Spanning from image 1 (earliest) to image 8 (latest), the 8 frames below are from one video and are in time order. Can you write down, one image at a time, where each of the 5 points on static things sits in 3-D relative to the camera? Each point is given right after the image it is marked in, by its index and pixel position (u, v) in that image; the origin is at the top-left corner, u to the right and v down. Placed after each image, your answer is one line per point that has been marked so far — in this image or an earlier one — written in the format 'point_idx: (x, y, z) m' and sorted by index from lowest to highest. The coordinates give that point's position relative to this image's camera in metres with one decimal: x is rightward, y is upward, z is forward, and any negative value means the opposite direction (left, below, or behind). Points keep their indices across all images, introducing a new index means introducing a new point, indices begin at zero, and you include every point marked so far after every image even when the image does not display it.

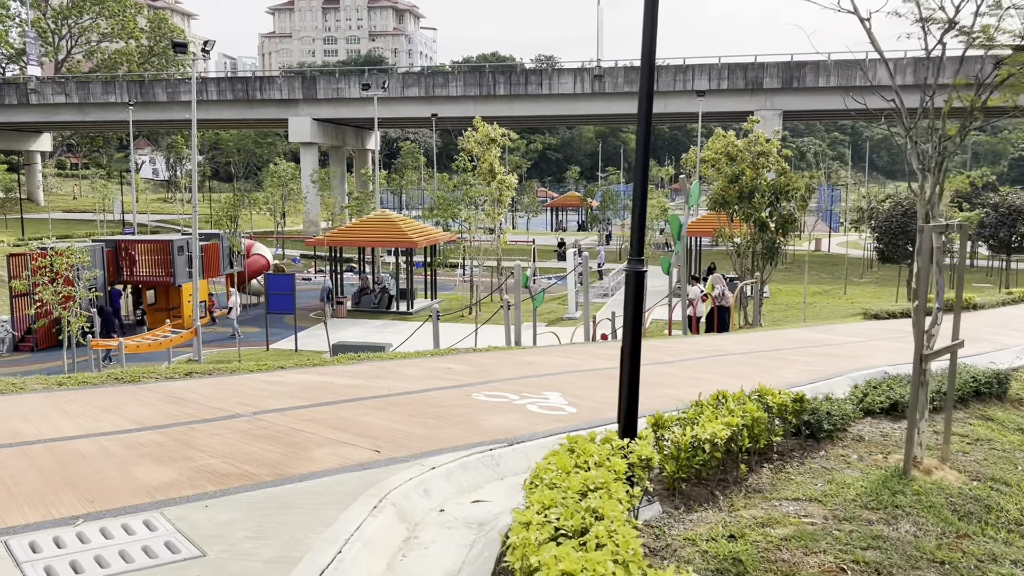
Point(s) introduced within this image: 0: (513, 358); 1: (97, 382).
0: (0.0, -0.7, +8.6) m
1: (-2.9, -0.7, +6.5) m
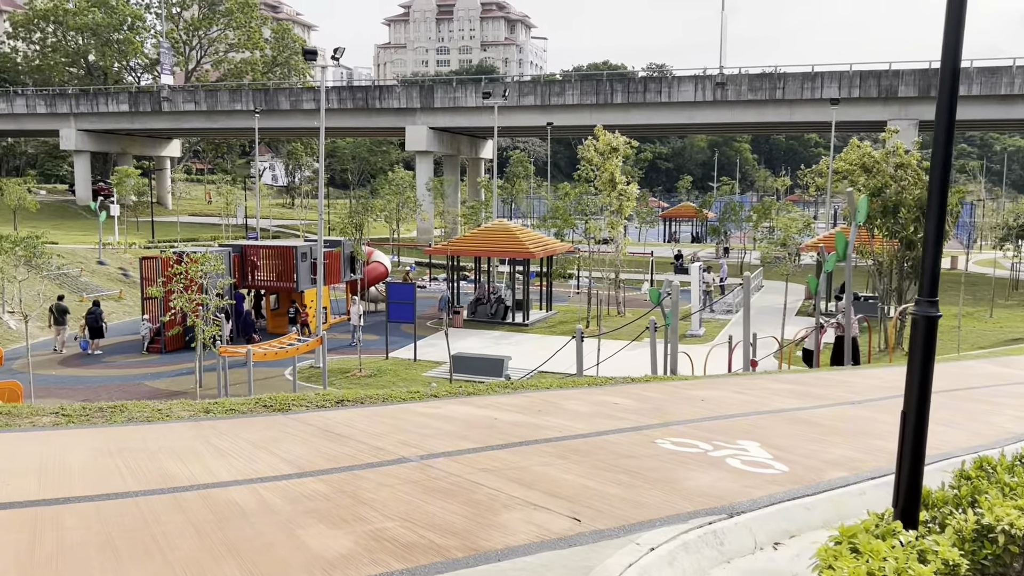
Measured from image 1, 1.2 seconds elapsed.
0: (+1.4, -0.9, +7.7) m
1: (-1.7, -0.8, +6.0) m
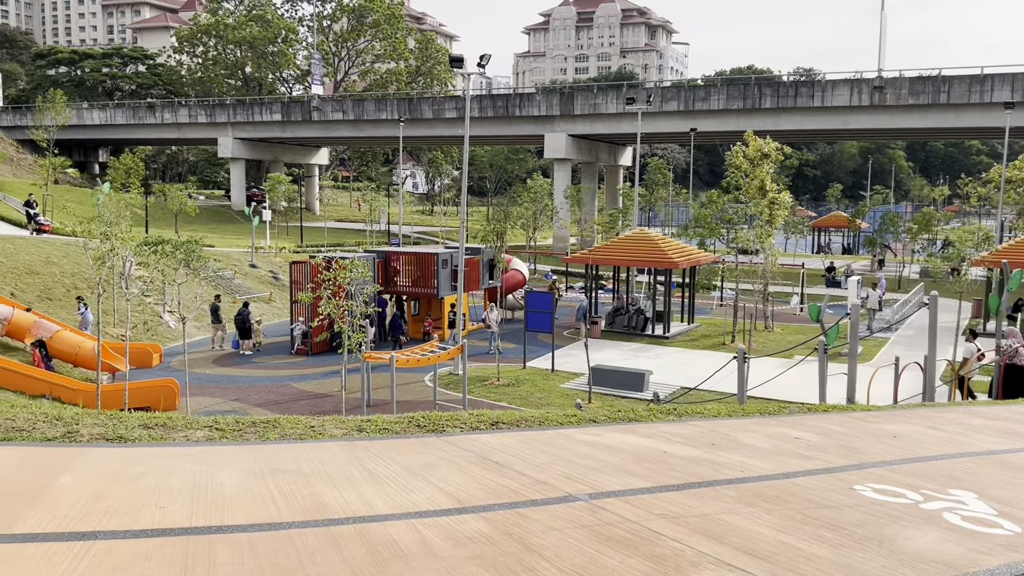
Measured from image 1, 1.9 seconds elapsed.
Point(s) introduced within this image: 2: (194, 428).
0: (+2.7, -1.0, +6.9) m
1: (-0.7, -0.9, +5.7) m
2: (-1.9, -0.8, +5.4) m
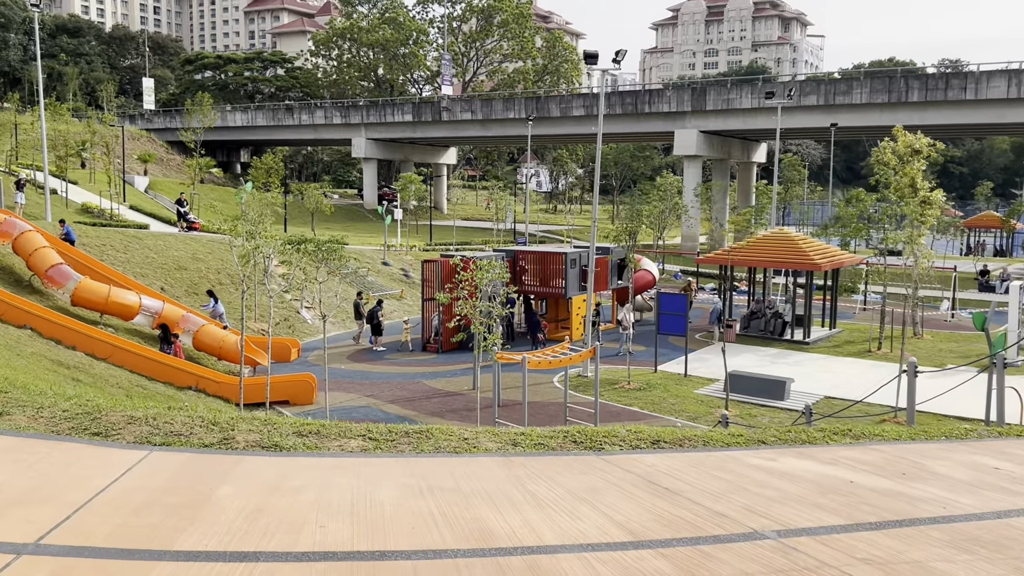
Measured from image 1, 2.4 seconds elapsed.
0: (+3.7, -1.1, +6.2) m
1: (+0.2, -0.9, +5.3) m
2: (-0.9, -0.8, +5.3) m
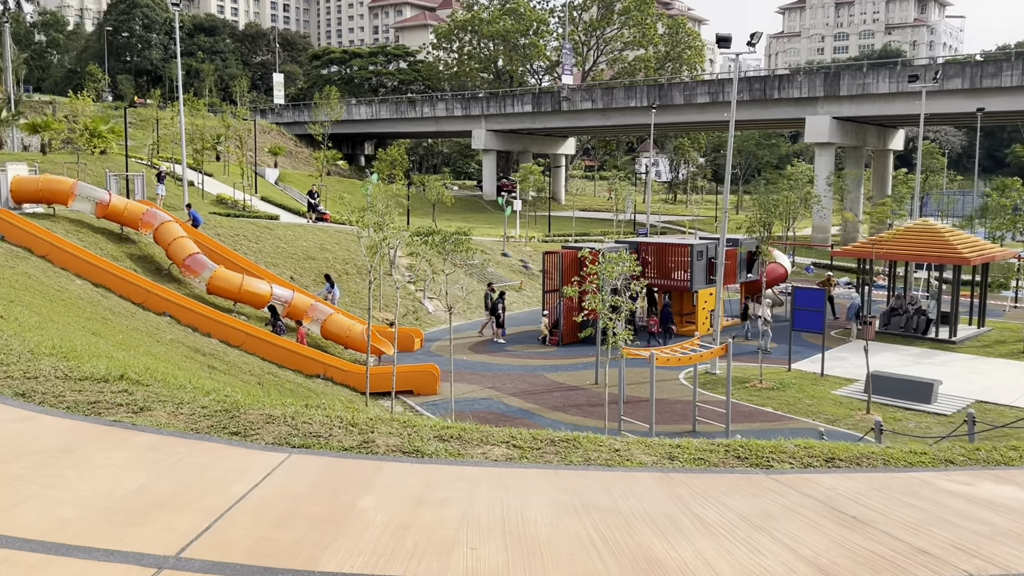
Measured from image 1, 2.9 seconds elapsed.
0: (+4.6, -1.1, +5.2) m
1: (+1.1, -0.9, +4.9) m
2: (-0.1, -0.8, +4.9) m
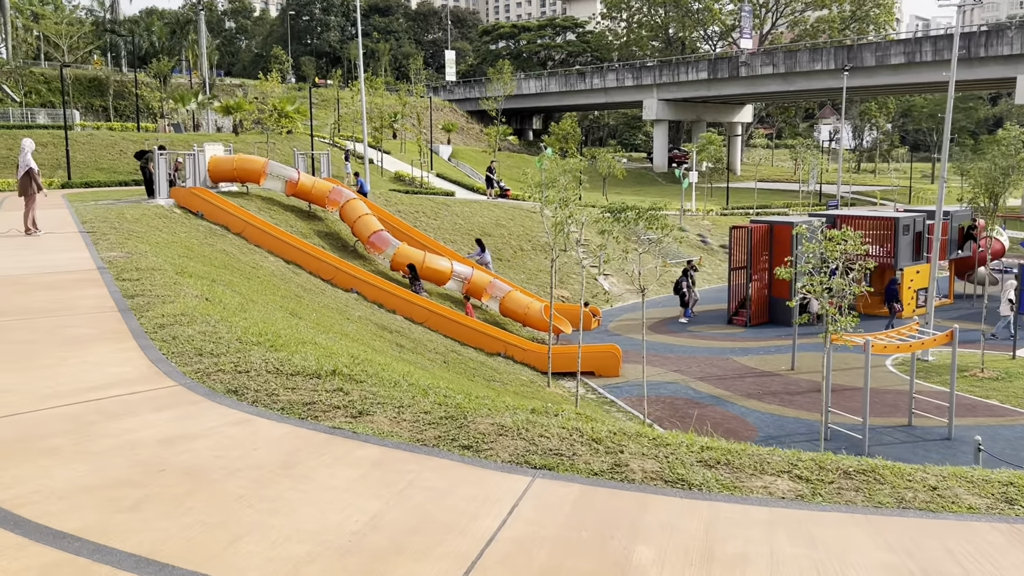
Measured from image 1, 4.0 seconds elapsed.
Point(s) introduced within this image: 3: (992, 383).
0: (+5.9, -1.1, +3.5) m
1: (+2.3, -0.9, +3.8) m
2: (+1.1, -0.8, +4.1) m
3: (+8.9, -1.8, +16.9) m
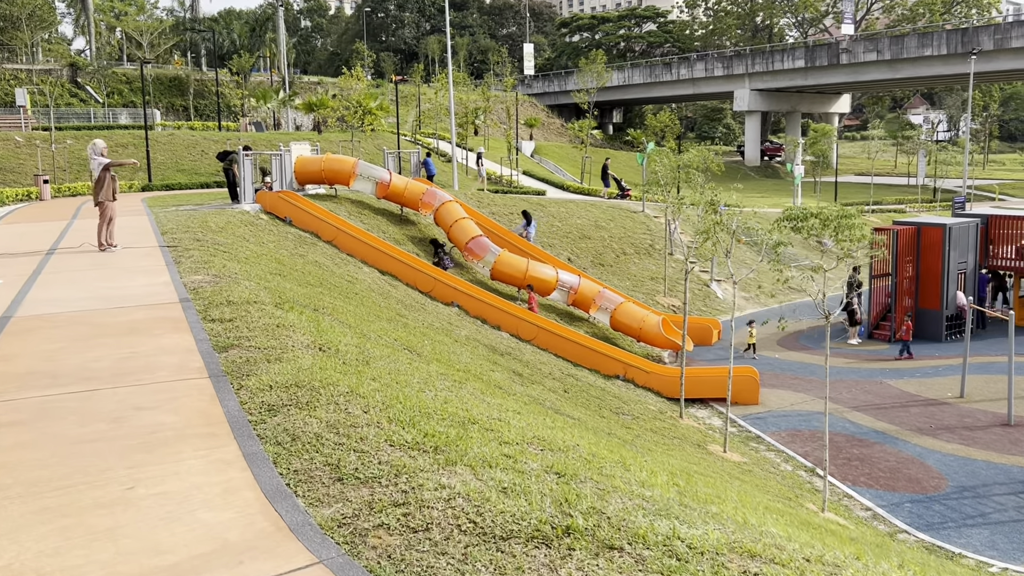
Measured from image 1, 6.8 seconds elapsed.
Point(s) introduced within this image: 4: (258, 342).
0: (+7.0, -1.5, +0.8) m
1: (+3.4, -1.3, +1.3) m
2: (+2.3, -1.2, +1.7) m
3: (+11.0, -2.1, +13.9) m
4: (-1.8, -0.4, +6.5) m
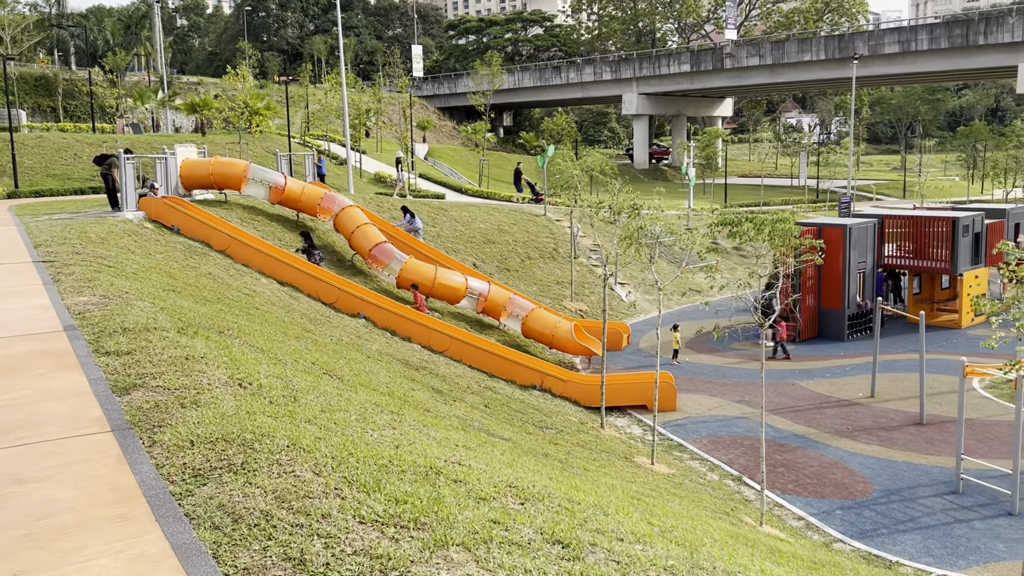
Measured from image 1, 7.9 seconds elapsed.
0: (+7.3, -1.5, +0.8) m
1: (+3.7, -1.3, +0.9) m
2: (+2.6, -1.2, +1.2) m
3: (+9.8, -2.0, +14.3) m
4: (-2.0, -0.6, +5.5) m
